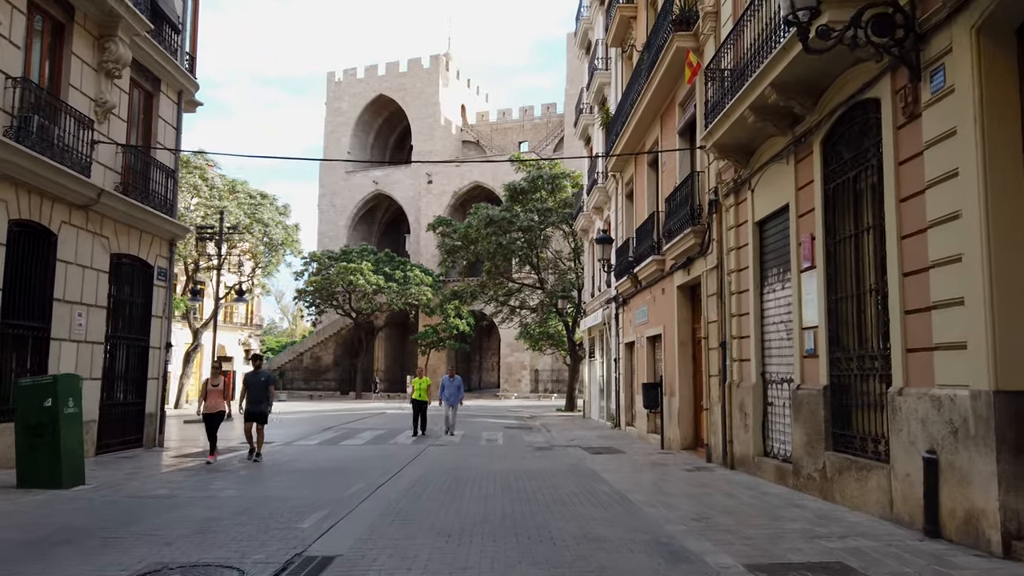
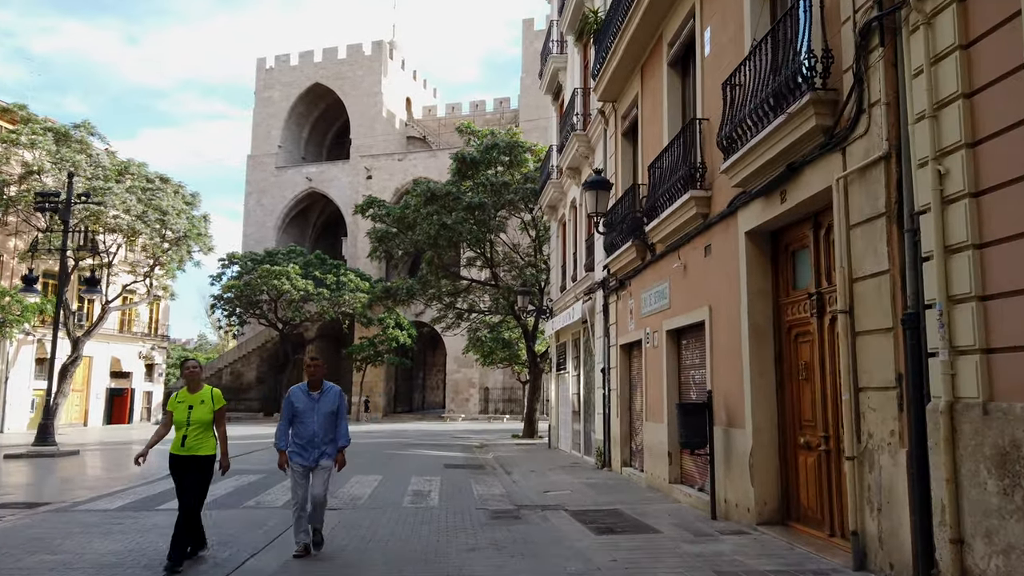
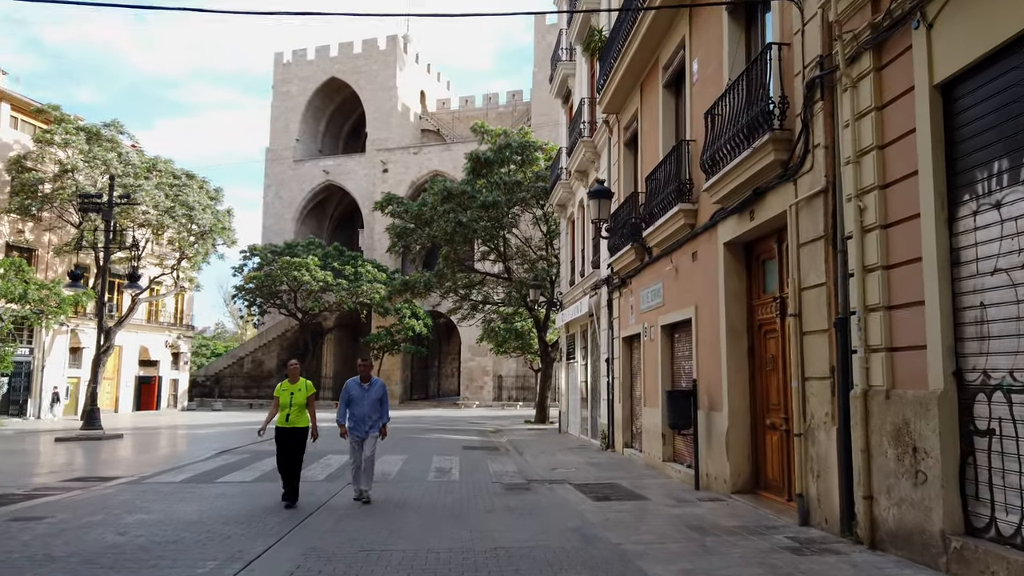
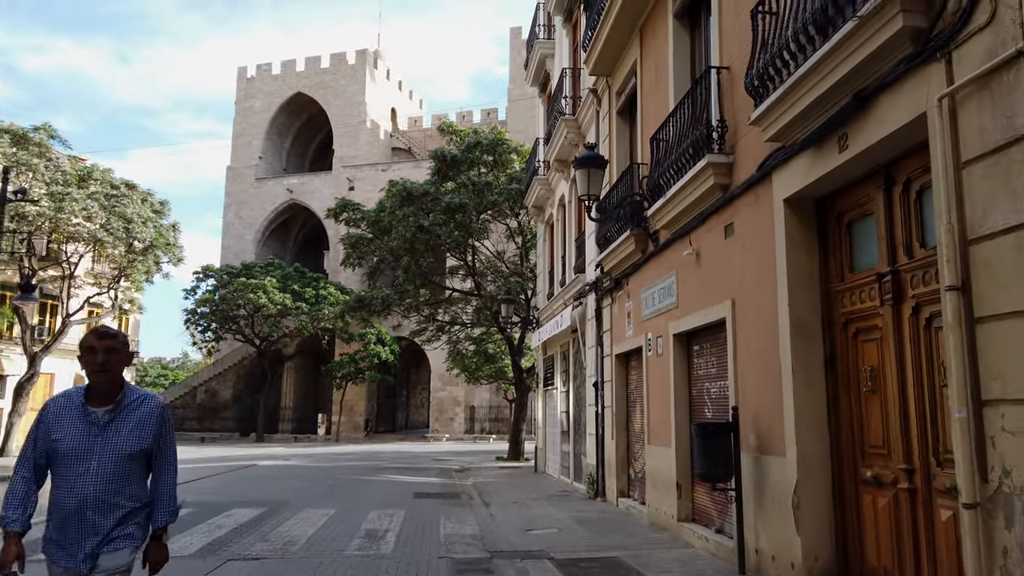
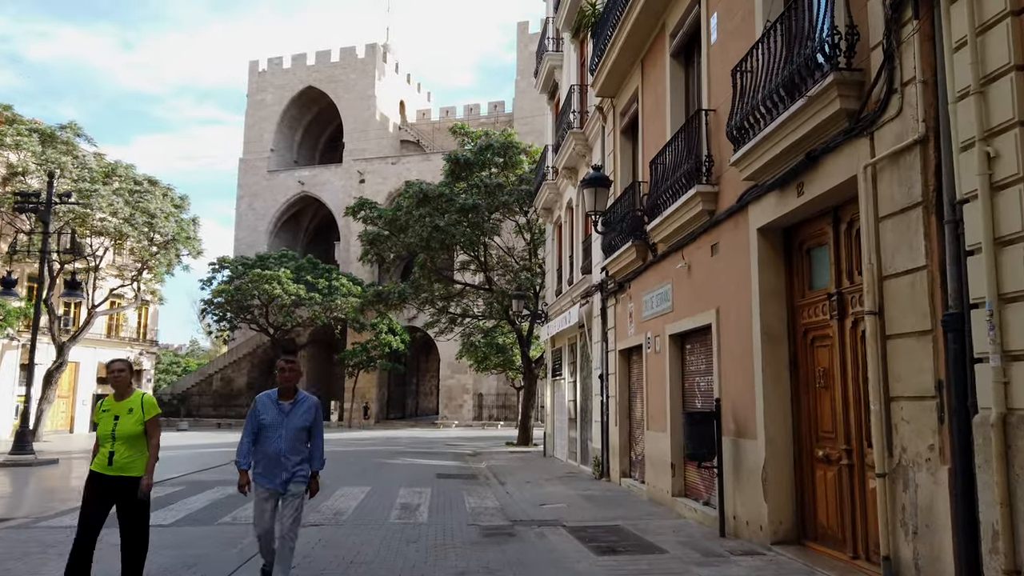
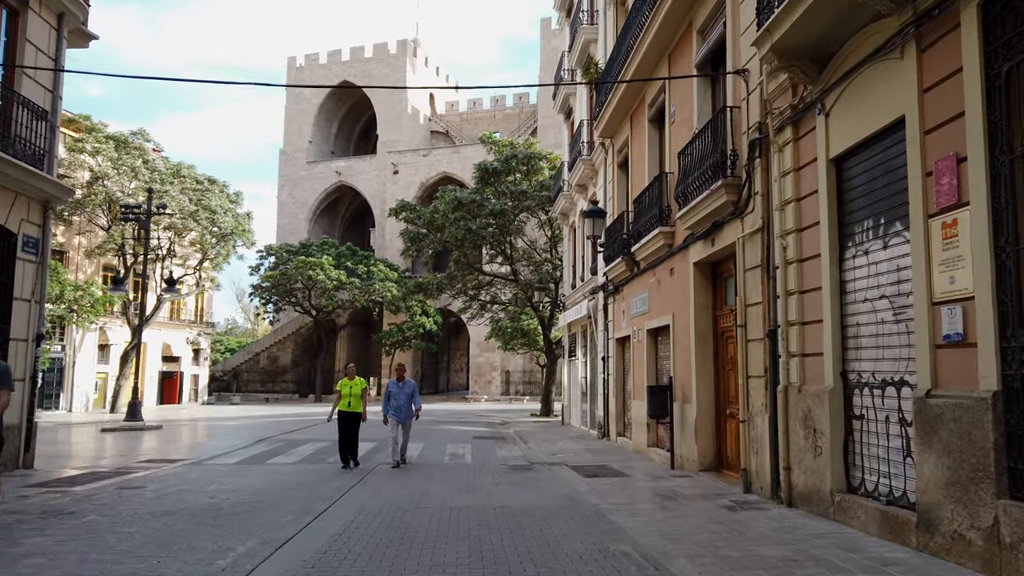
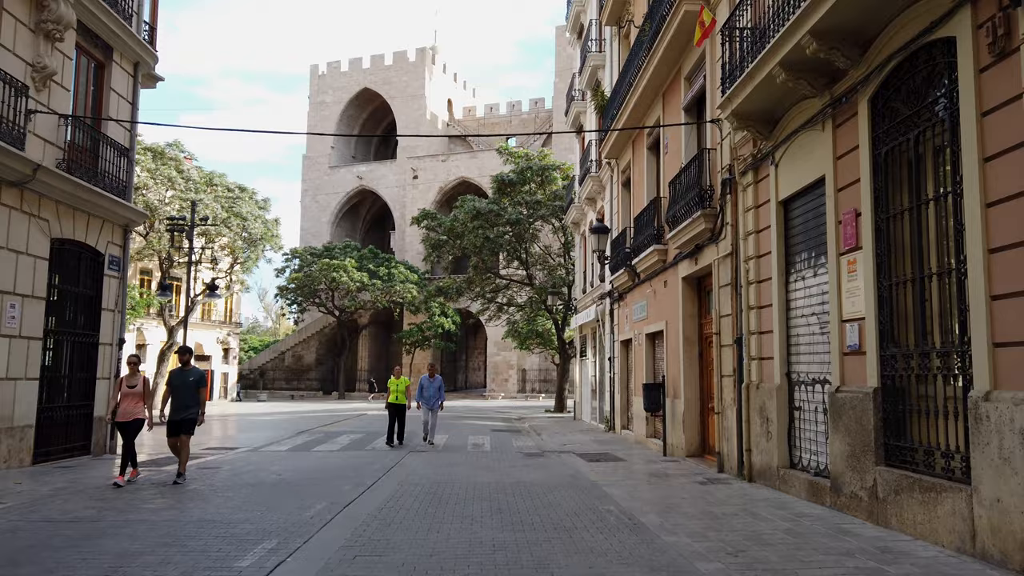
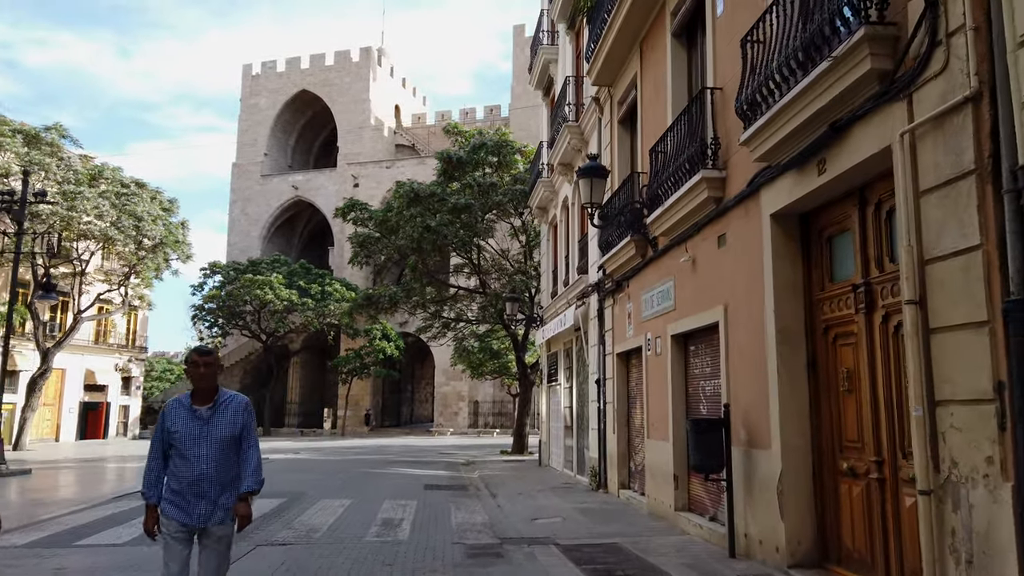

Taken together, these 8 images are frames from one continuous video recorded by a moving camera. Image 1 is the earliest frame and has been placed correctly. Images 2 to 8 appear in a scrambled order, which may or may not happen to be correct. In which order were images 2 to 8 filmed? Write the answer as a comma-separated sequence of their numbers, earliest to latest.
7, 6, 3, 2, 5, 8, 4
